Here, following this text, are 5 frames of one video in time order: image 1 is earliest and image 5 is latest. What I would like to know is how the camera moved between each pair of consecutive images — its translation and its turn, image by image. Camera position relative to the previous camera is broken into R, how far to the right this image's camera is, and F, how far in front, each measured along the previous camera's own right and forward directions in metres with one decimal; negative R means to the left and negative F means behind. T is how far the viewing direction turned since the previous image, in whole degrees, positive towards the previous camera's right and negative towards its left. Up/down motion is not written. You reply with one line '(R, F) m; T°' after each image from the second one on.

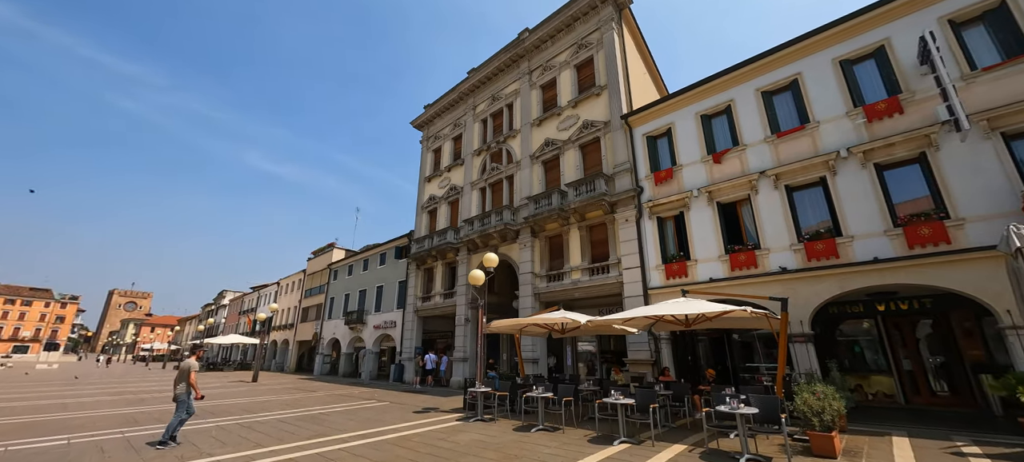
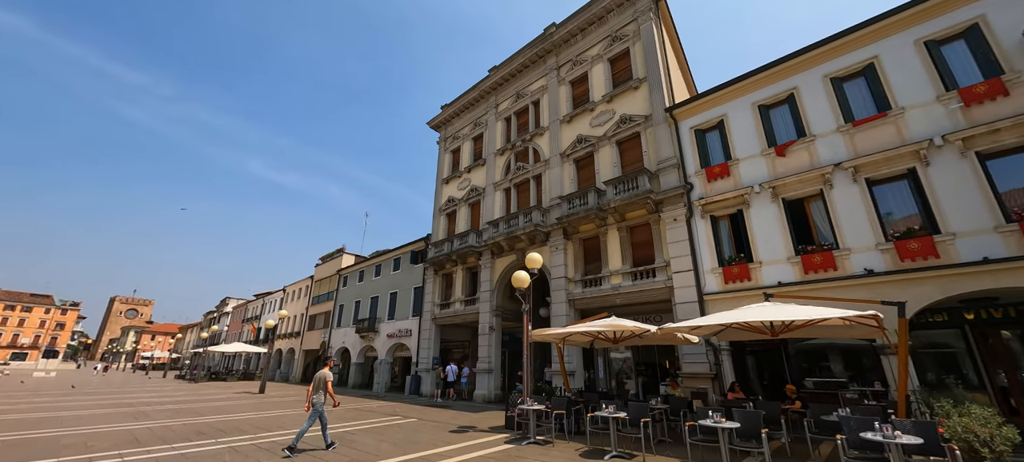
(-1.2, +1.2) m; 0°
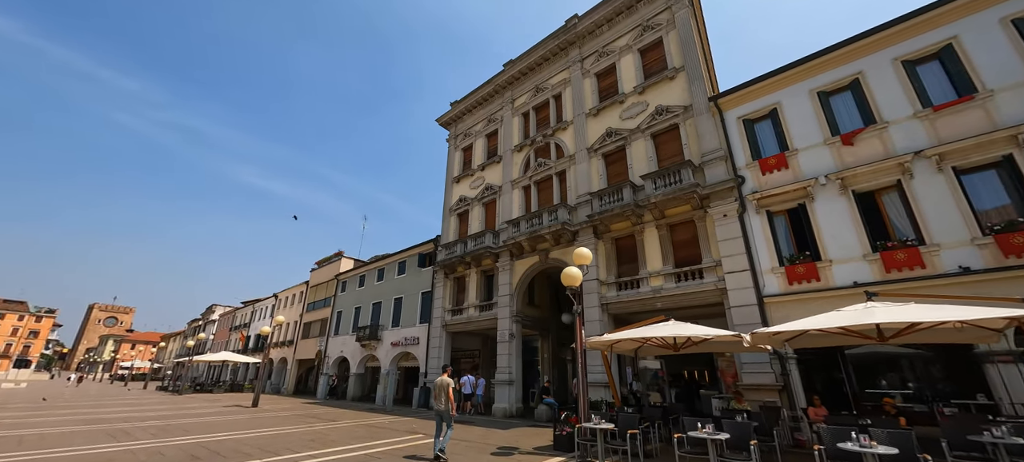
(-1.4, +1.3) m; +1°
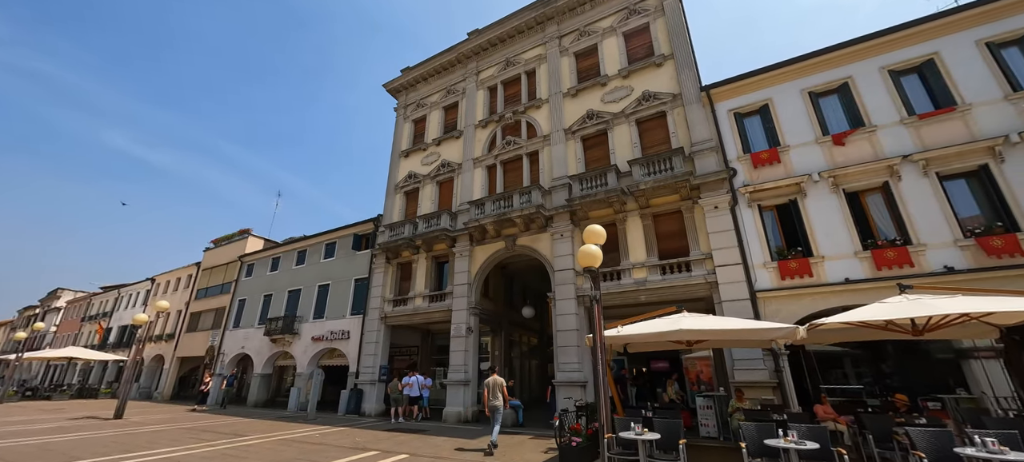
(-1.8, +1.9) m; +12°
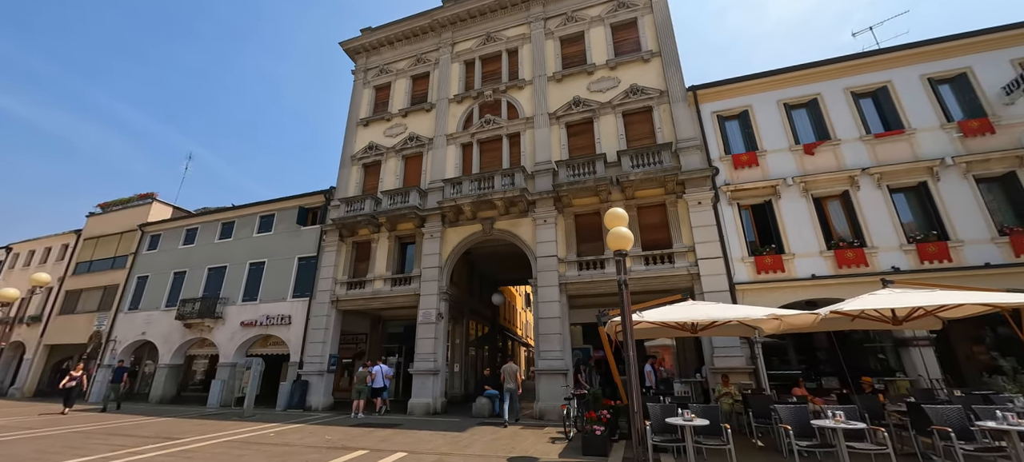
(-2.0, +0.8) m; +11°
